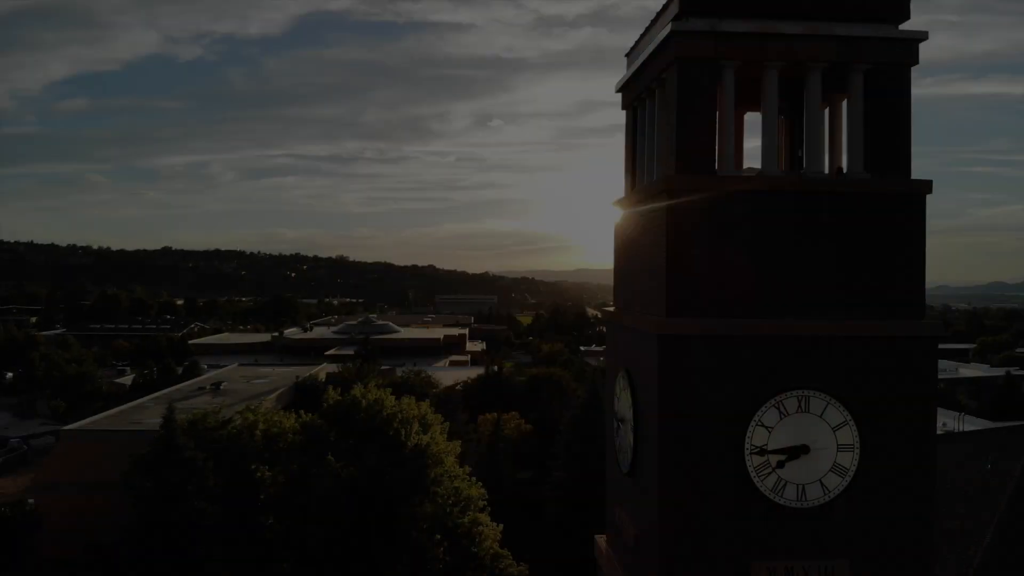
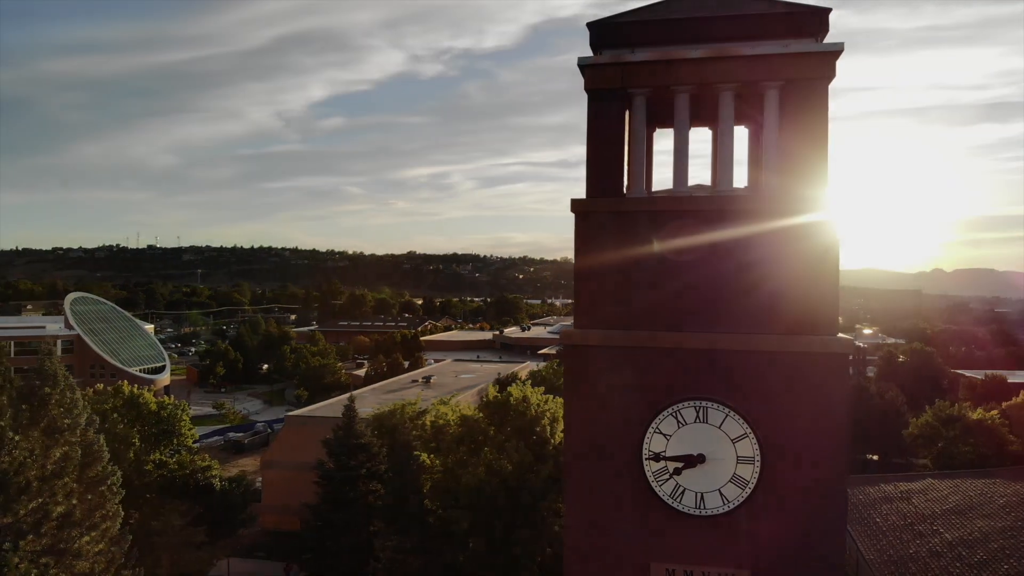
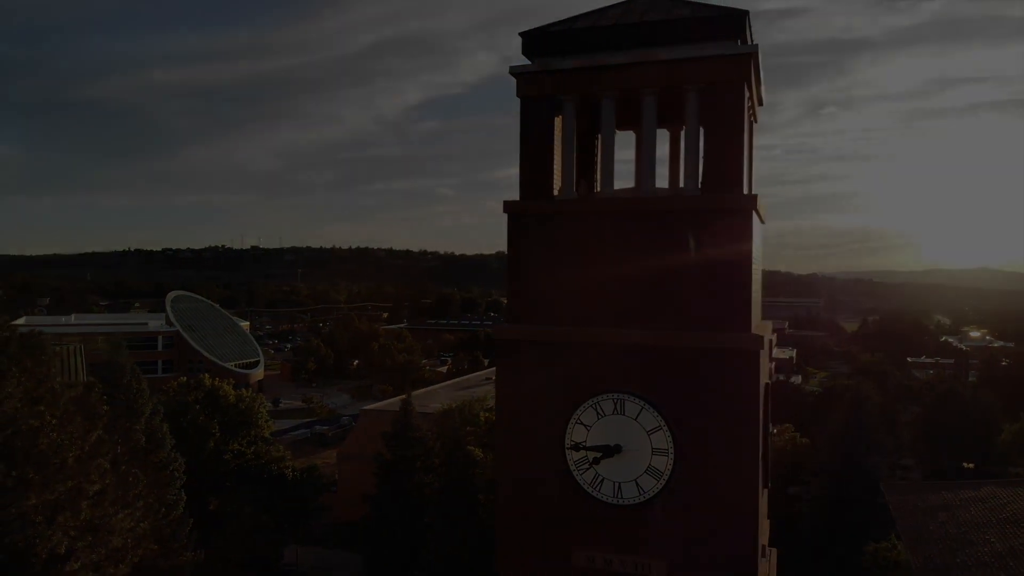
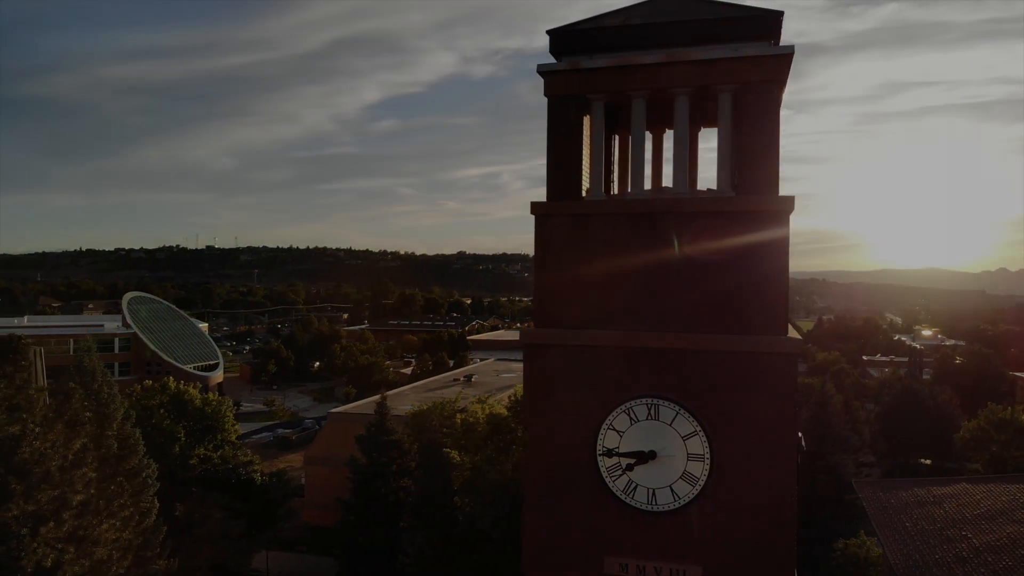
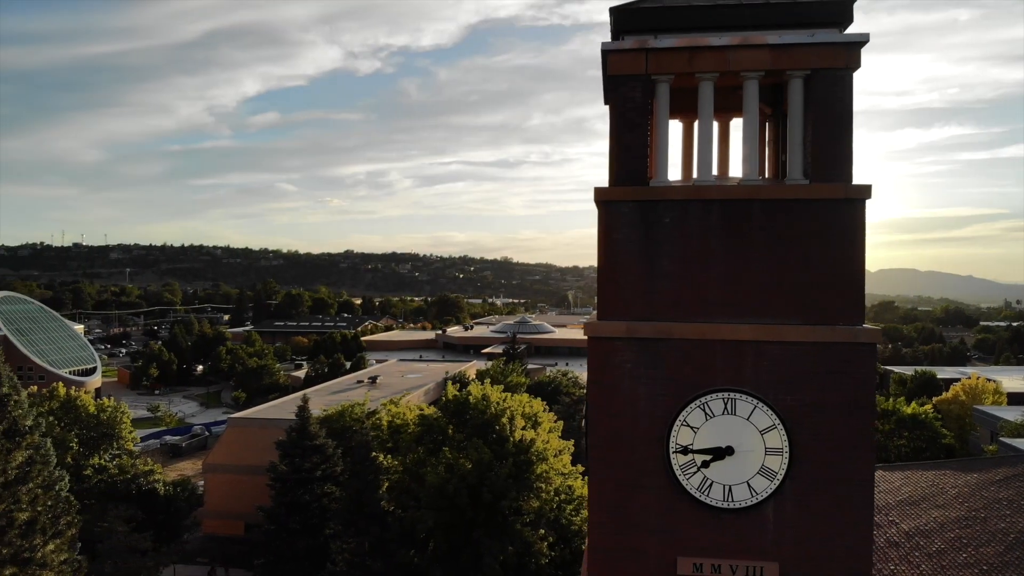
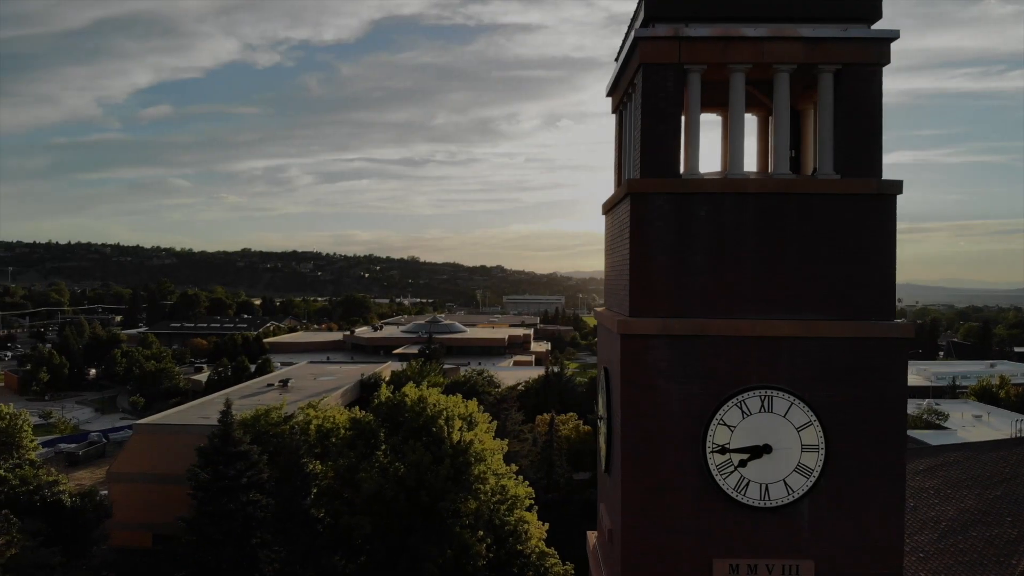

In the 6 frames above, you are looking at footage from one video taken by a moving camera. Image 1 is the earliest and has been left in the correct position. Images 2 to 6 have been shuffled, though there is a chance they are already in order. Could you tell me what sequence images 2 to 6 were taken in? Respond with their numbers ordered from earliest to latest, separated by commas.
6, 5, 2, 4, 3
